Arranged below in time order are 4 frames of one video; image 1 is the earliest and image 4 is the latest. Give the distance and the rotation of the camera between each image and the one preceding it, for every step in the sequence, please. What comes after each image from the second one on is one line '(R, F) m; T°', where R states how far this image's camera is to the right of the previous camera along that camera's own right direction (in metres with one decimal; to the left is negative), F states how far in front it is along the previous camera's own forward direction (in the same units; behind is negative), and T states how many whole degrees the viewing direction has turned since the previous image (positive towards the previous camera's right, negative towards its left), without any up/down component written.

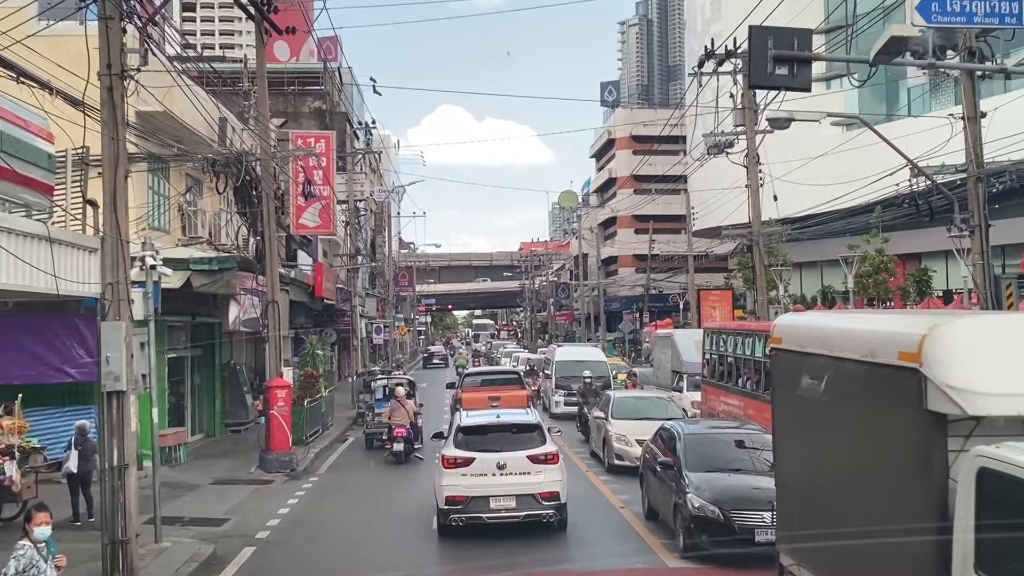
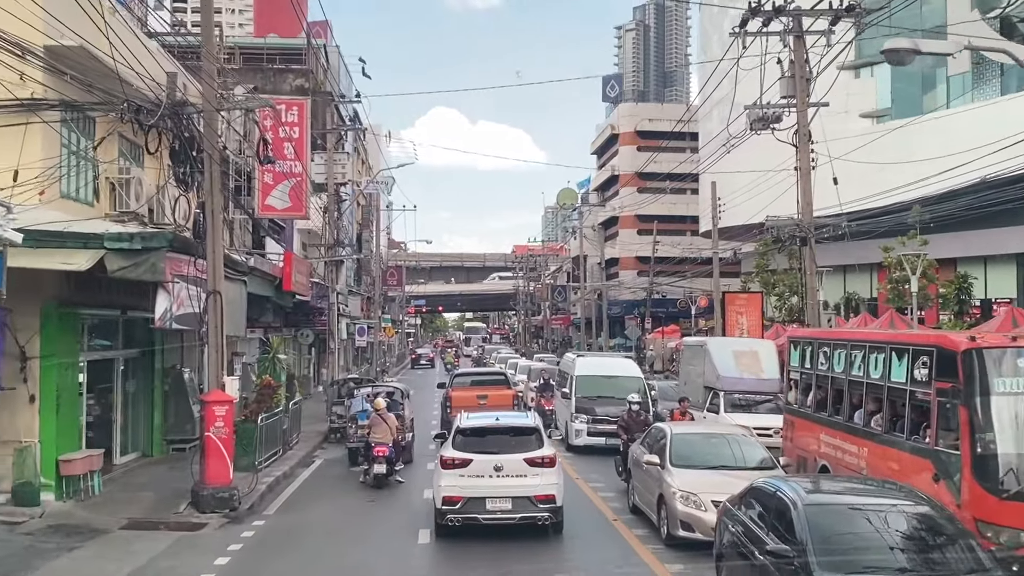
(-0.2, +4.2) m; 0°
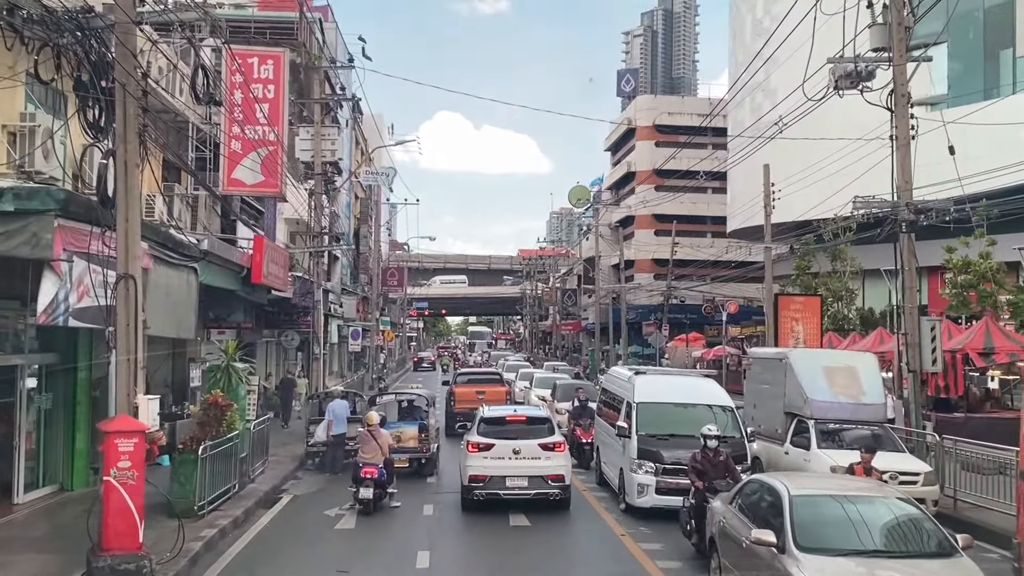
(-0.3, +4.5) m; 0°
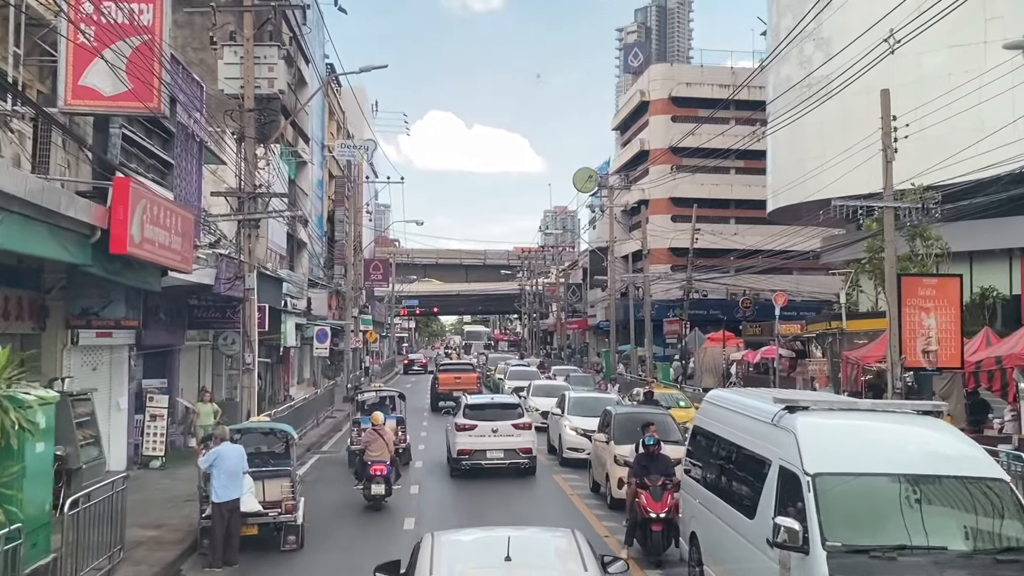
(-0.3, +7.6) m; 0°
